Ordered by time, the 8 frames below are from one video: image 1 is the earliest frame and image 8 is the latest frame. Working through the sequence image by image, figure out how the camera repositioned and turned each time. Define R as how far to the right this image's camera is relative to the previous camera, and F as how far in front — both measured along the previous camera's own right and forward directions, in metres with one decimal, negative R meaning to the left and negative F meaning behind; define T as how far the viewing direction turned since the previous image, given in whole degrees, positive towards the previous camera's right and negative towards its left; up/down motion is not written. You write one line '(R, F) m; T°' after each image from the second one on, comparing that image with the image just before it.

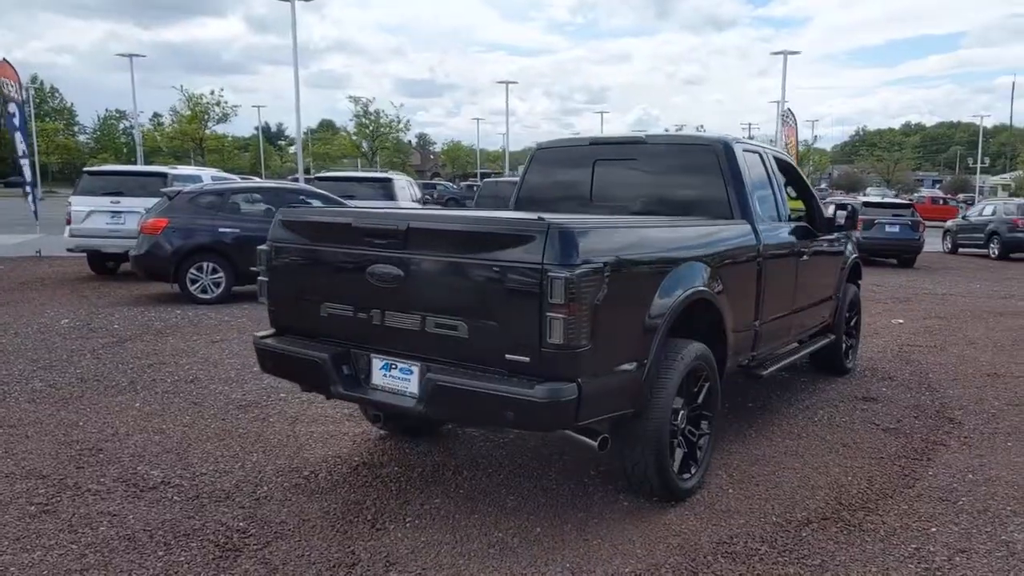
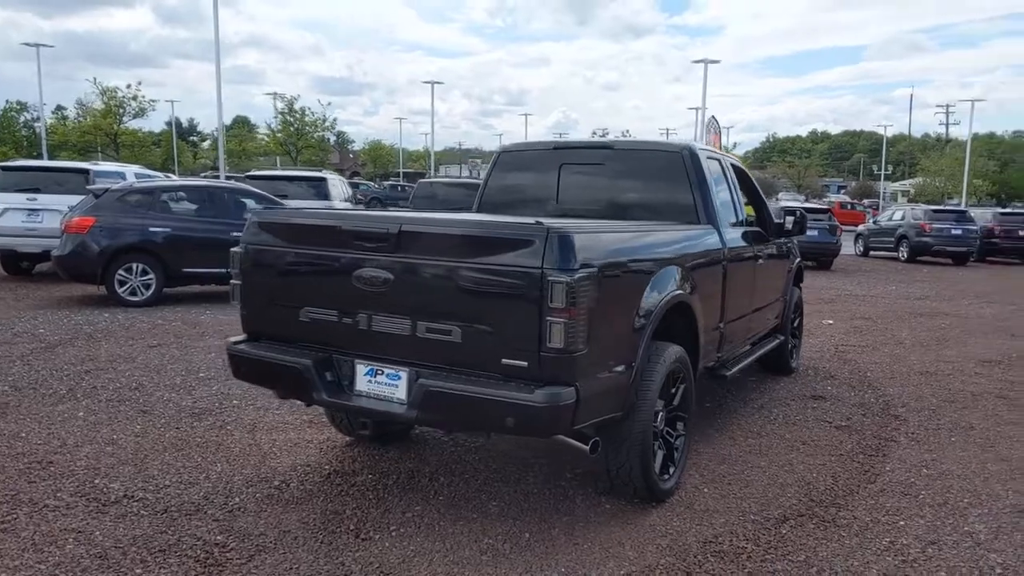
(-0.4, 0.0) m; +6°
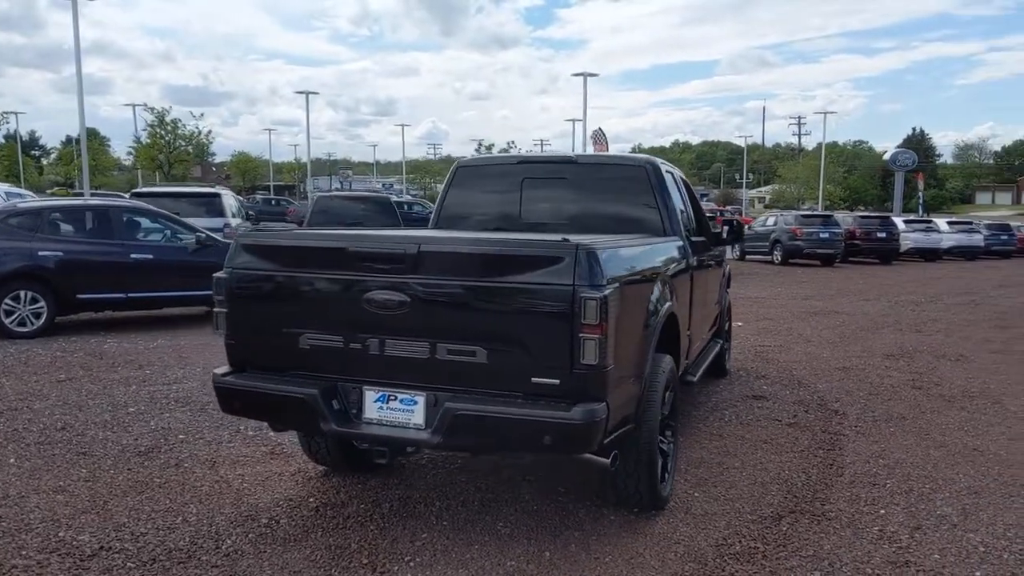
(-0.7, +0.1) m; +9°
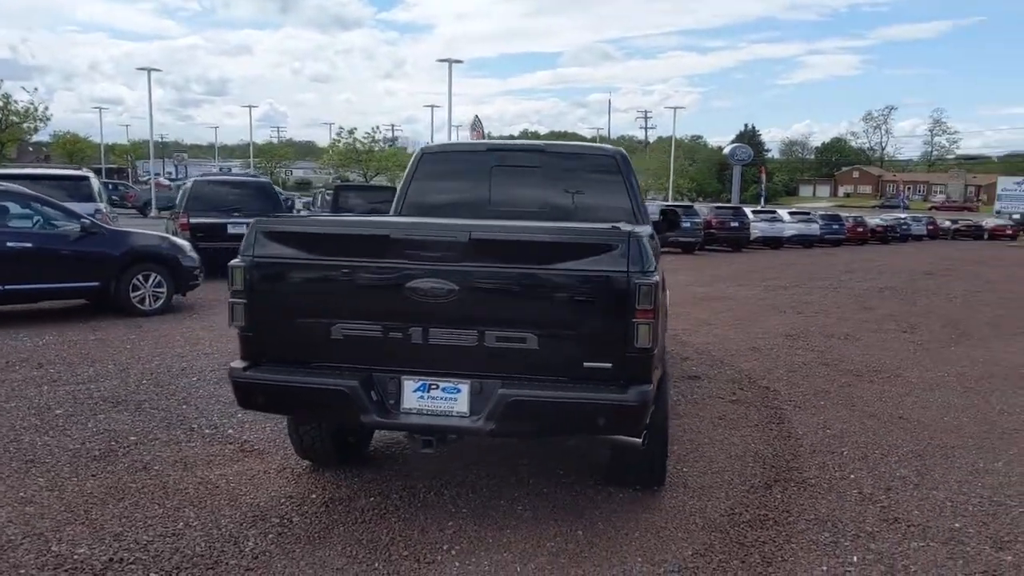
(-1.0, 0.0) m; +11°
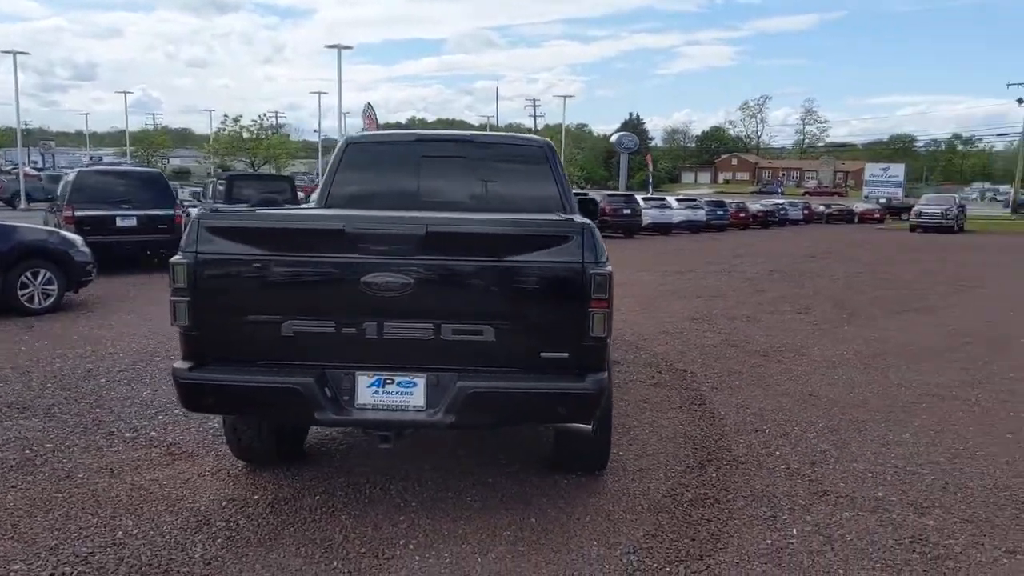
(-0.3, 0.0) m; +8°
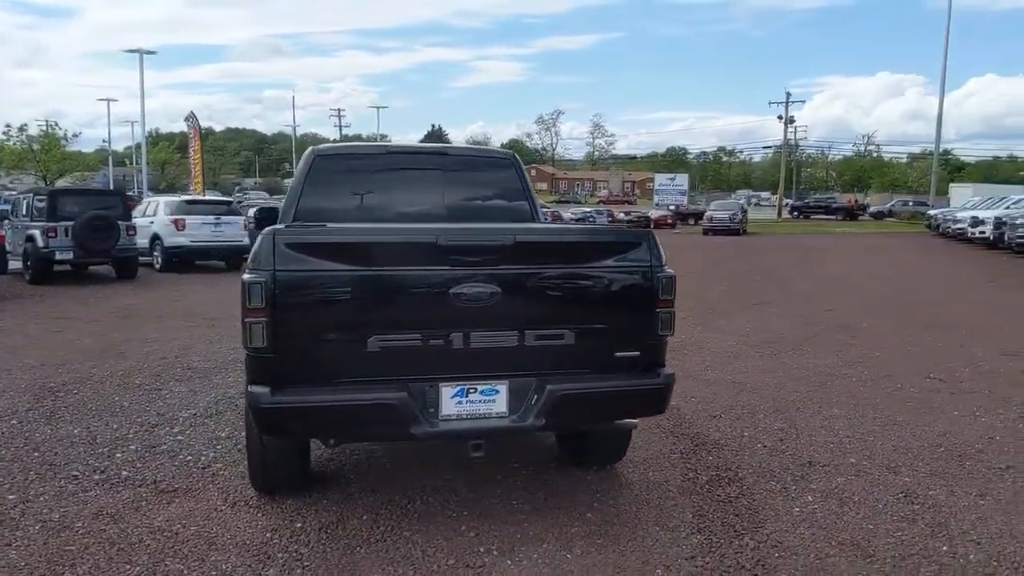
(-1.4, 0.0) m; +15°
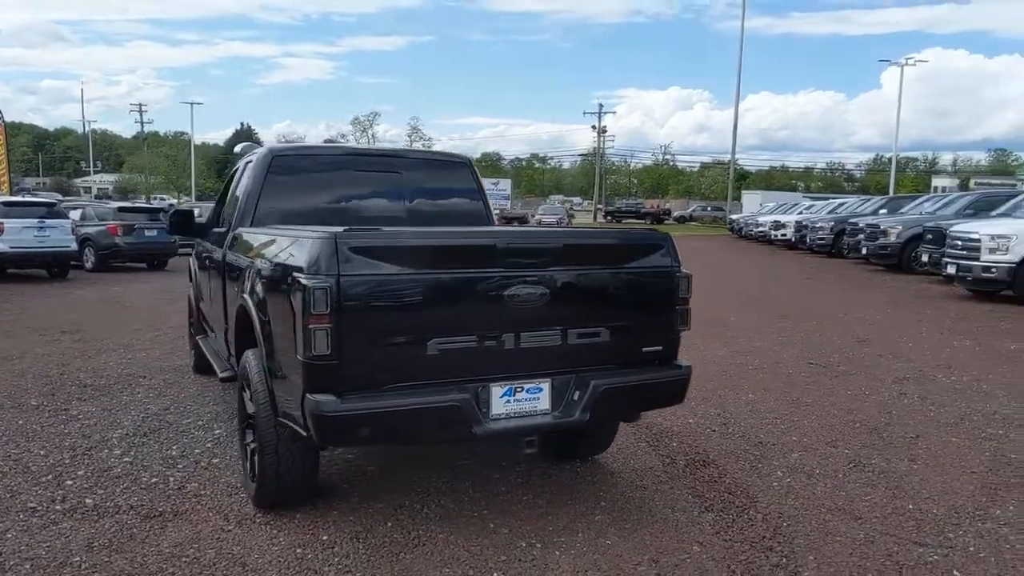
(-1.2, 0.0) m; +14°
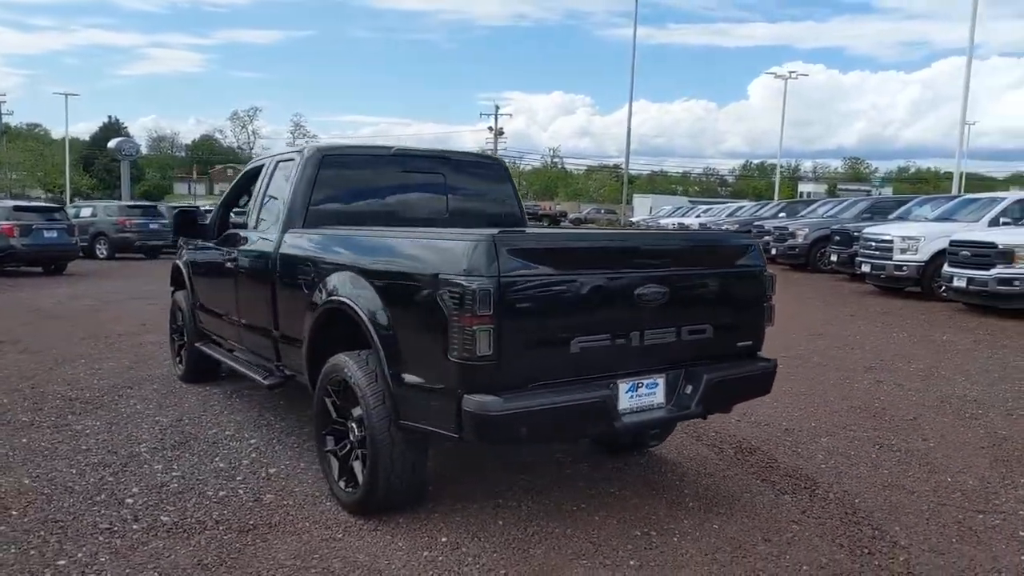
(-1.3, 0.0) m; +9°
